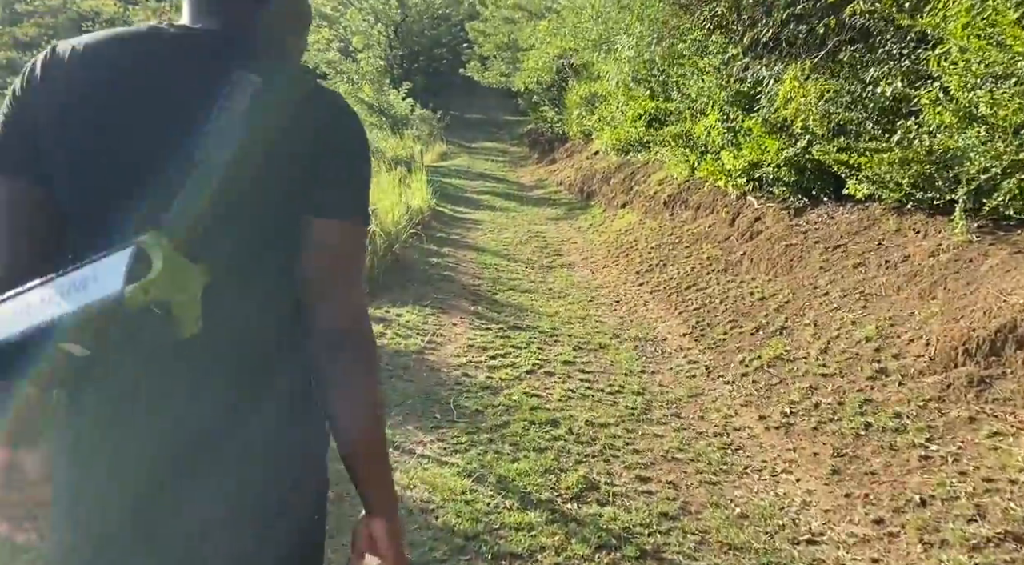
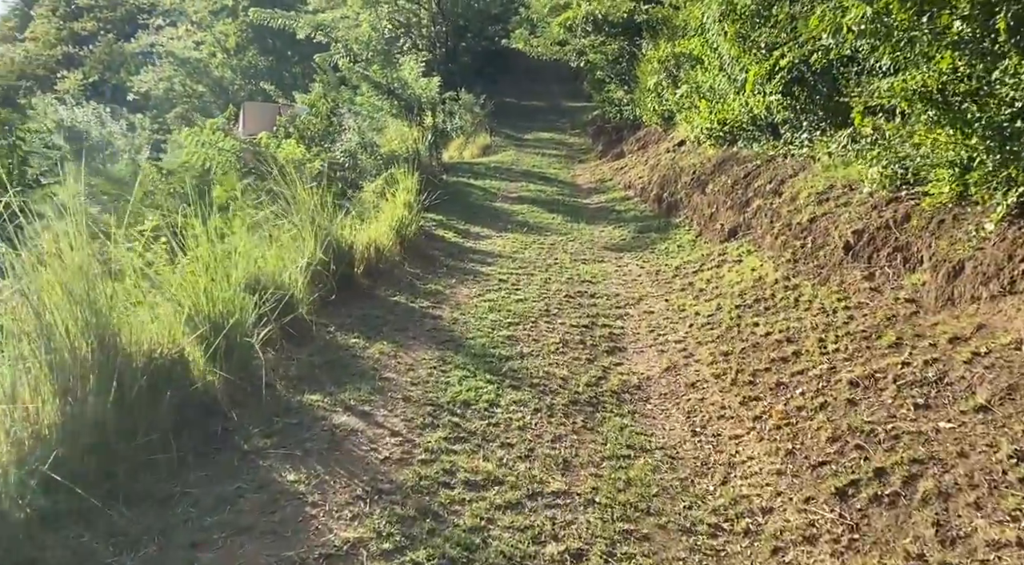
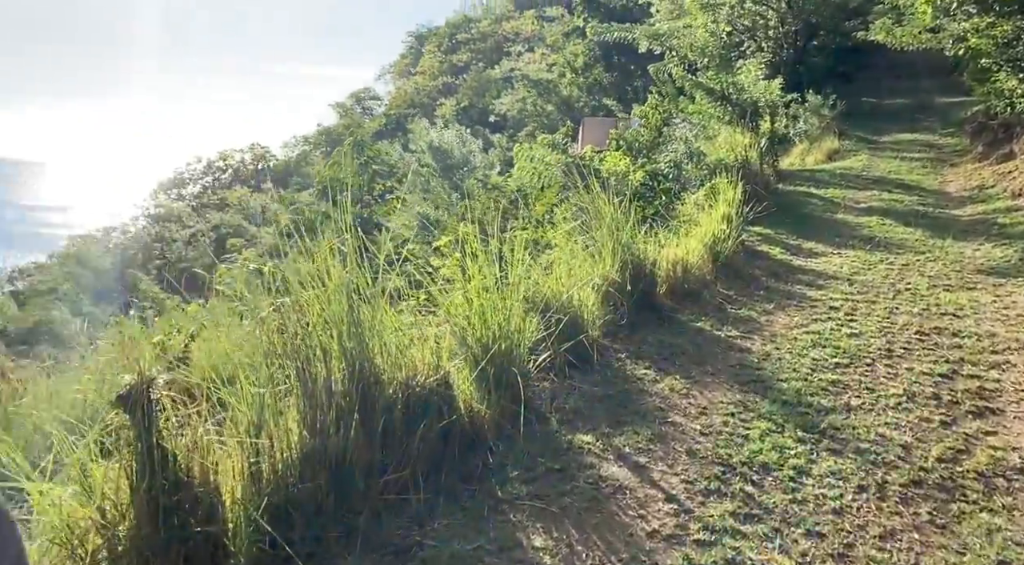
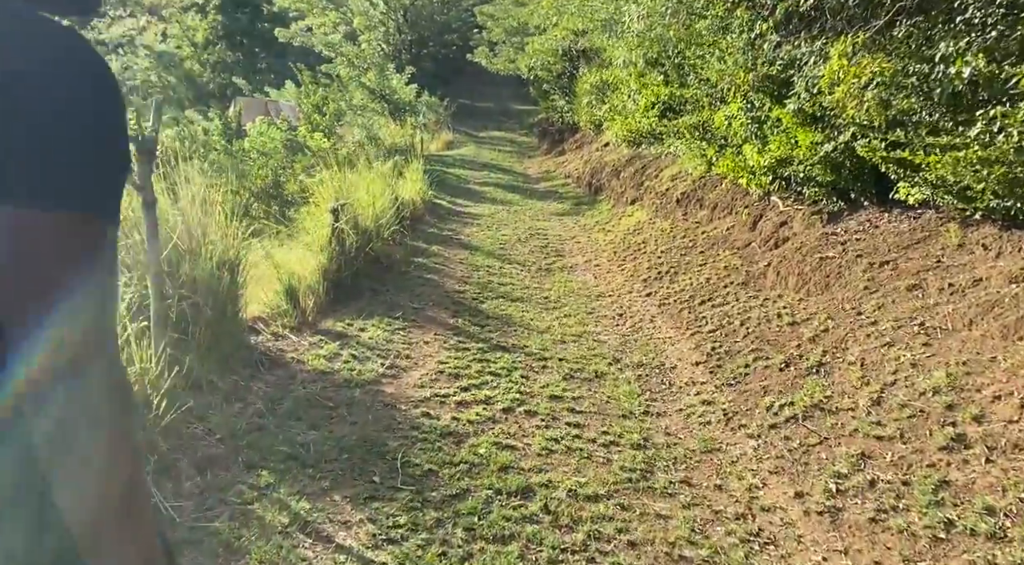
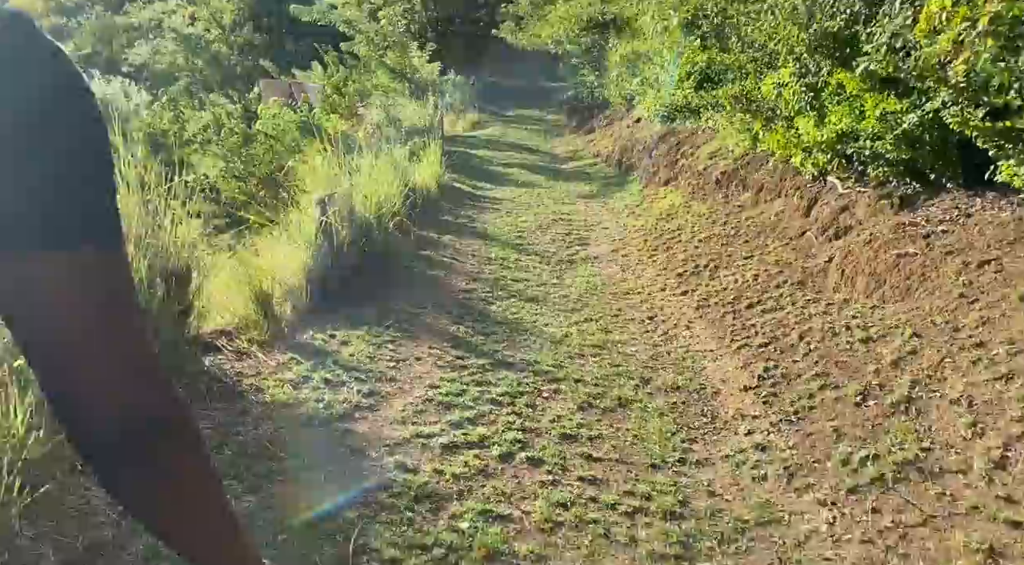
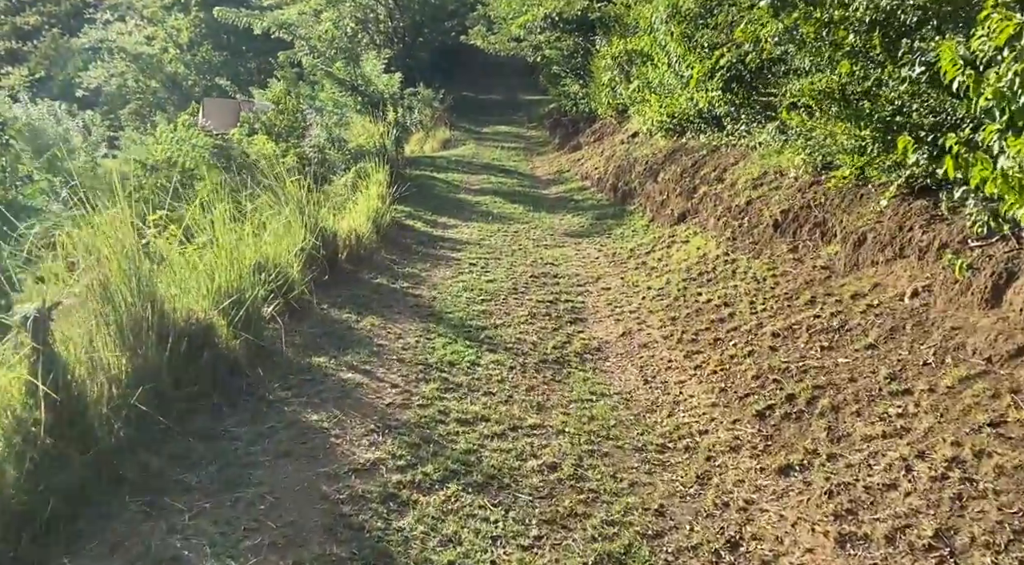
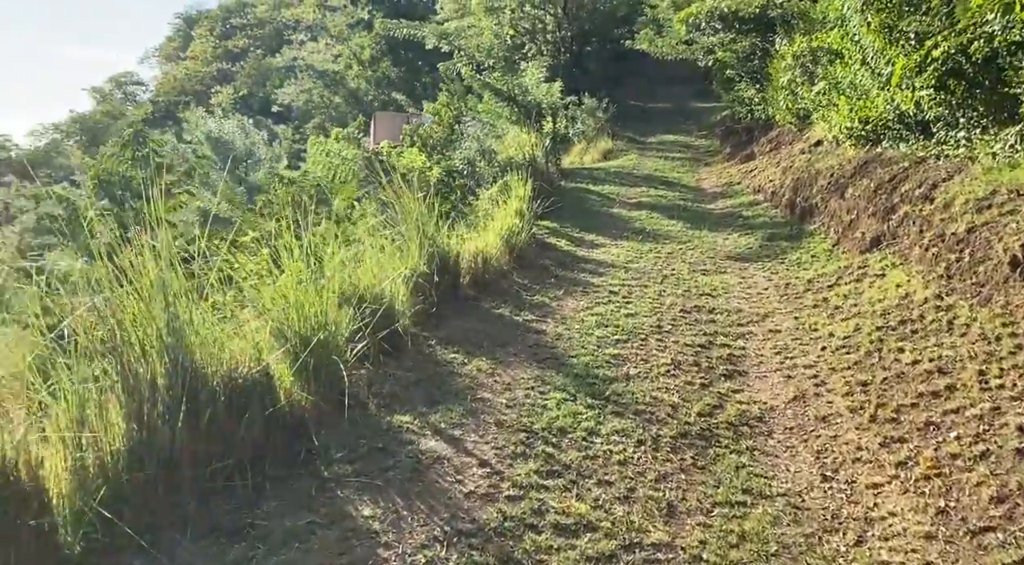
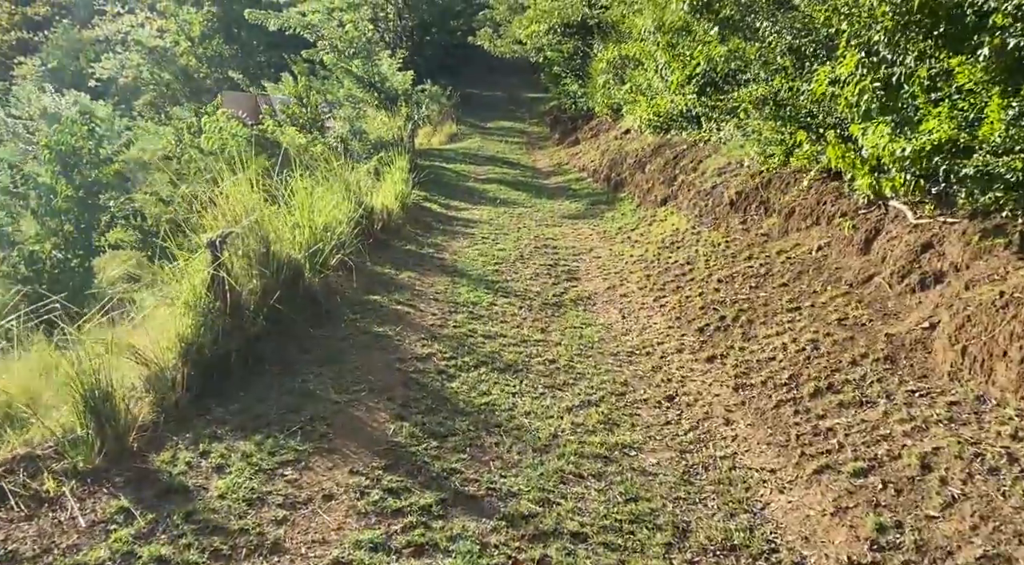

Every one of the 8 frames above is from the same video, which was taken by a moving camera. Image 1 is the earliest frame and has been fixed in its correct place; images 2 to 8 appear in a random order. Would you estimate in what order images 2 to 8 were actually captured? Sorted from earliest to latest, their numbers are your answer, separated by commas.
4, 5, 8, 6, 2, 7, 3
